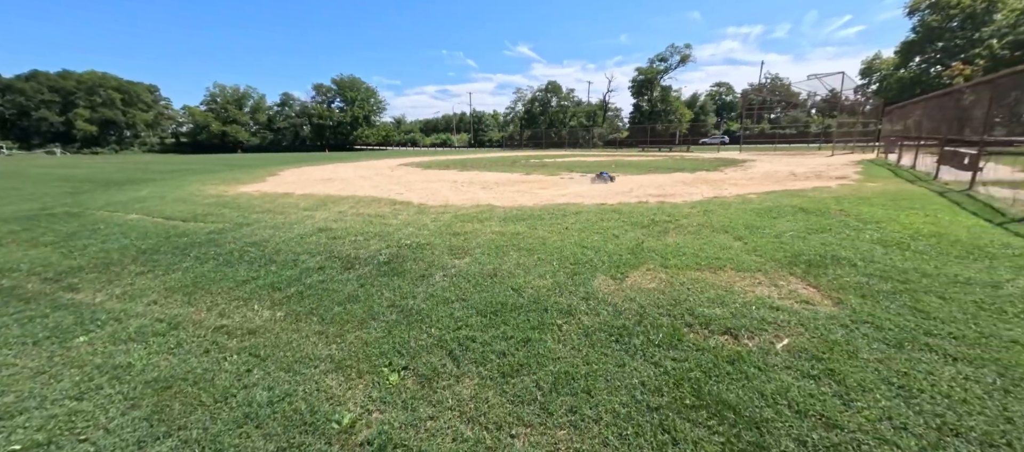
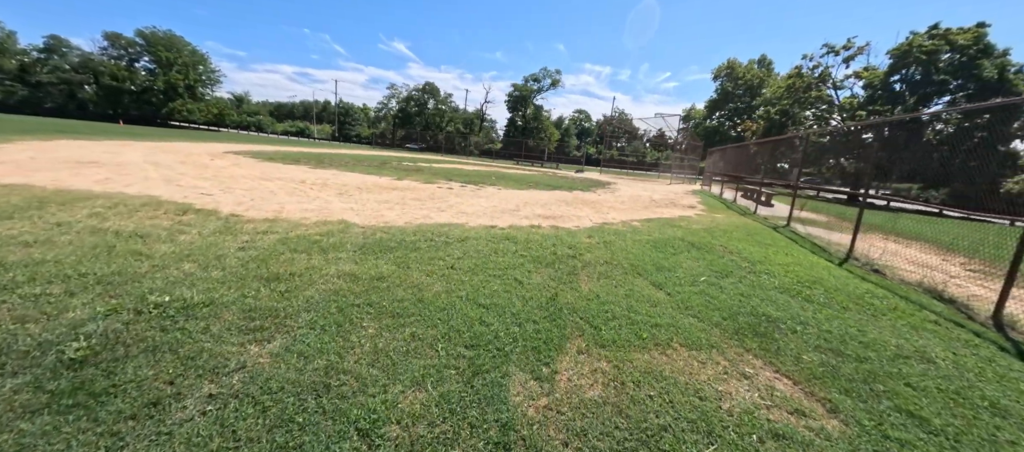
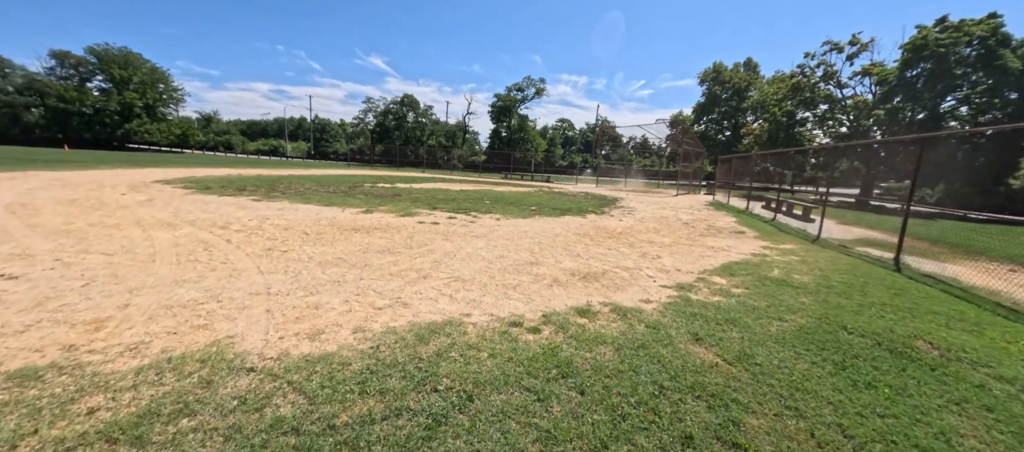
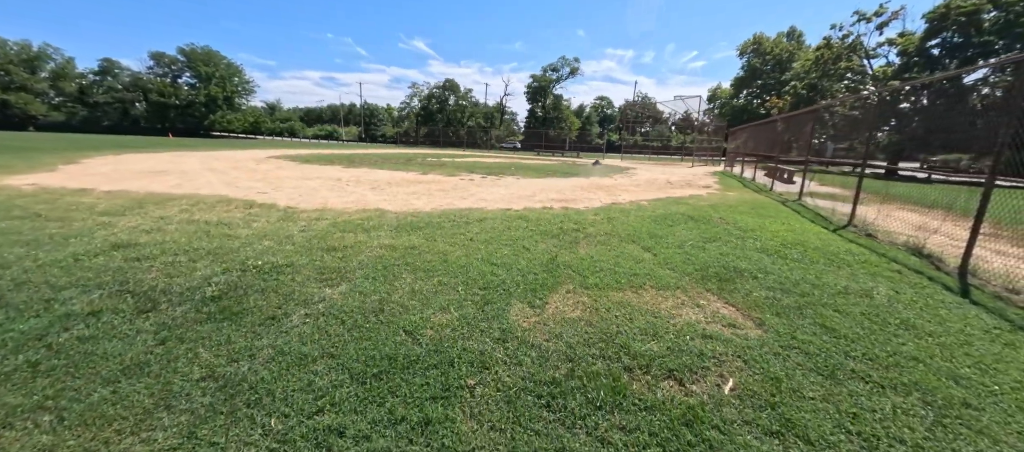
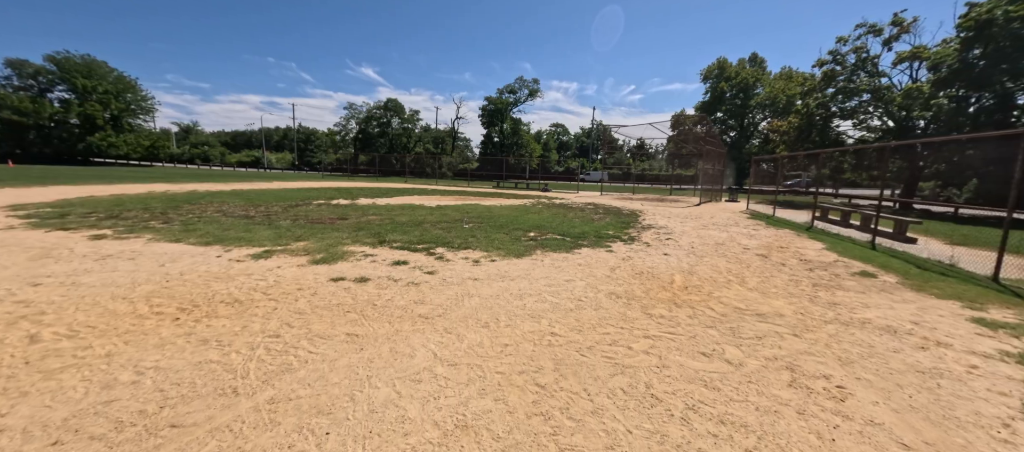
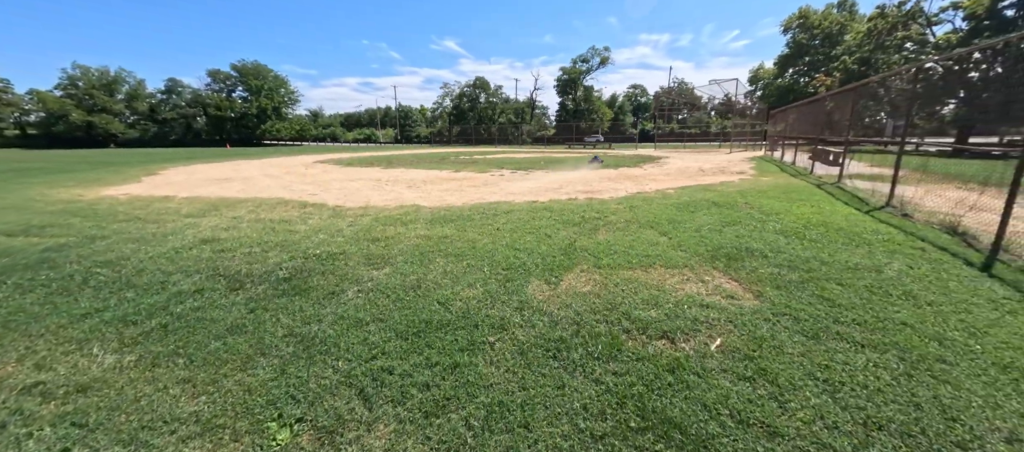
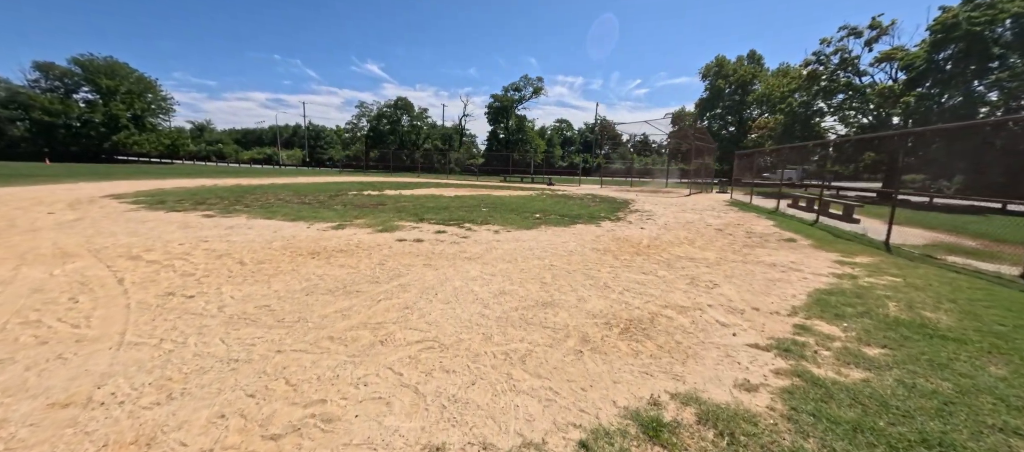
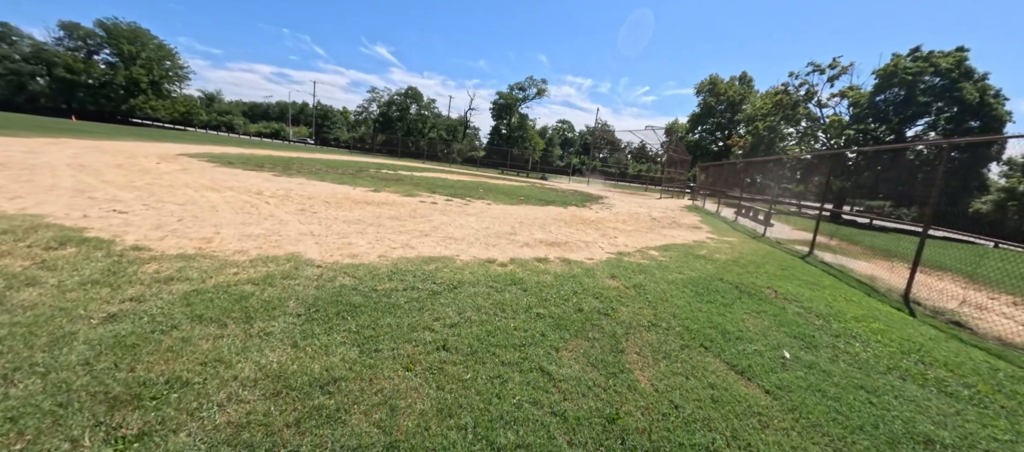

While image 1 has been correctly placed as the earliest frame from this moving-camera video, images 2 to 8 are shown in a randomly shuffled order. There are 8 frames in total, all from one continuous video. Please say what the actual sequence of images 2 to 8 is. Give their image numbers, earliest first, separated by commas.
6, 4, 2, 8, 3, 7, 5
